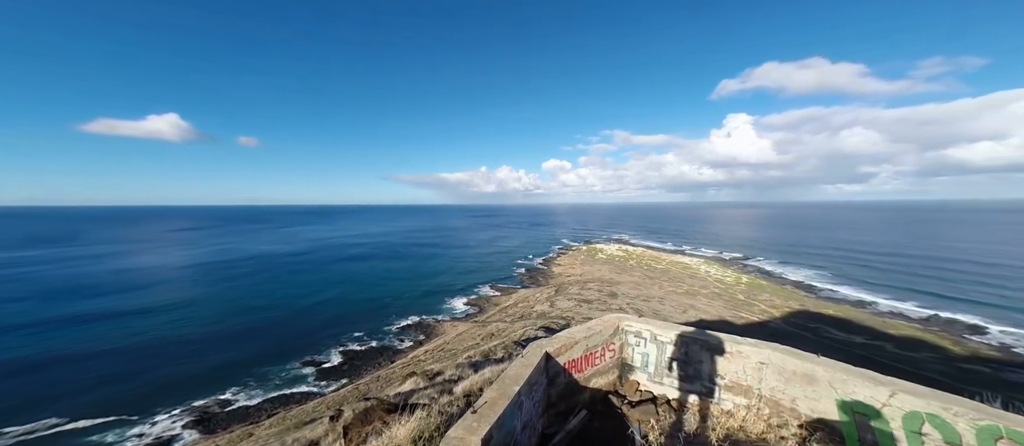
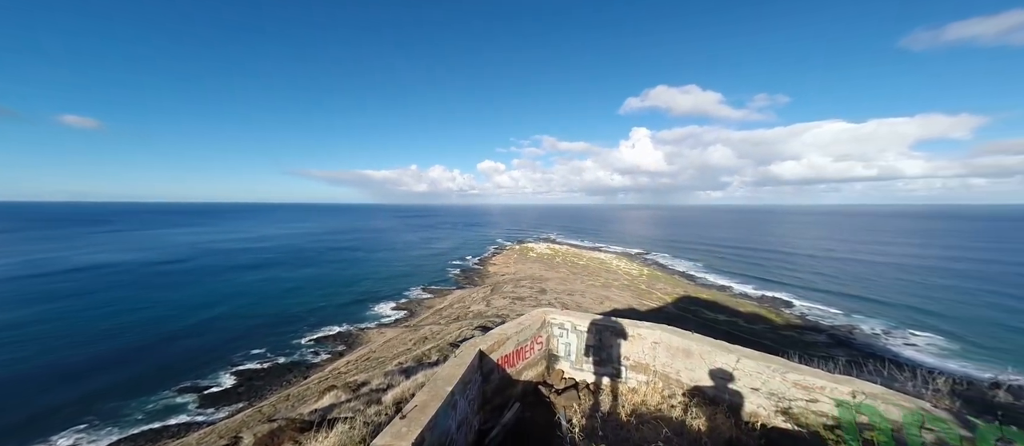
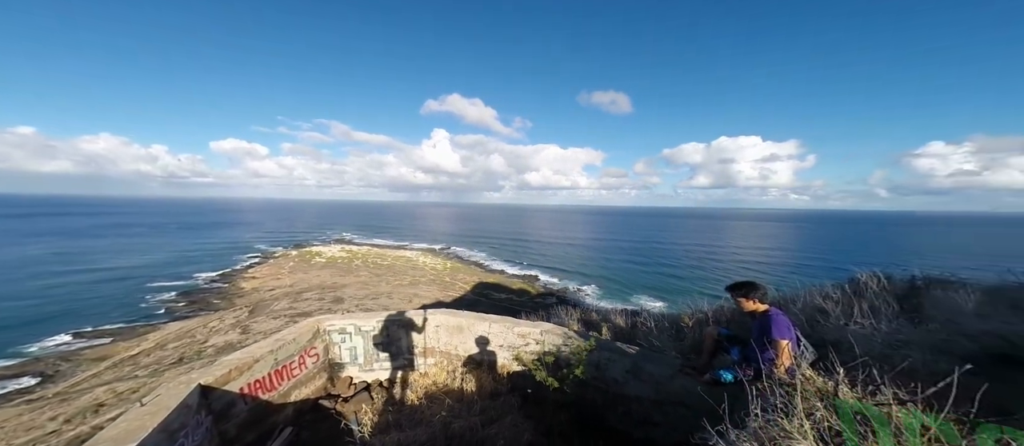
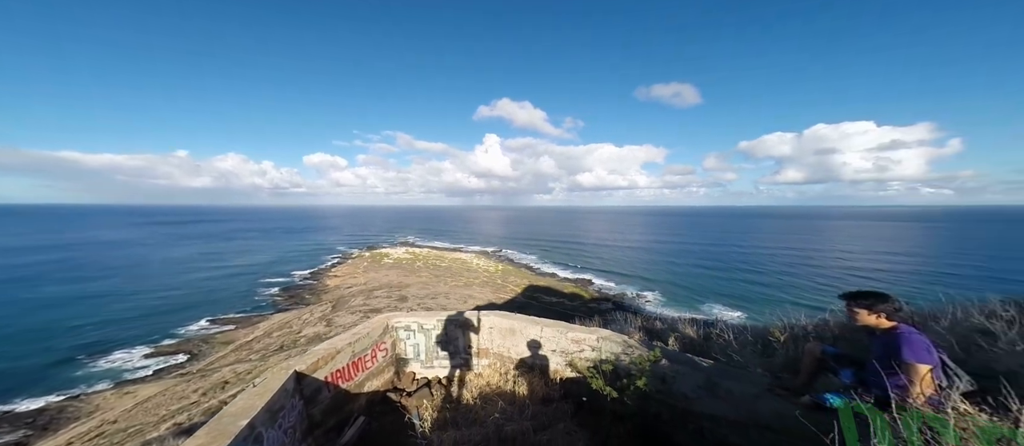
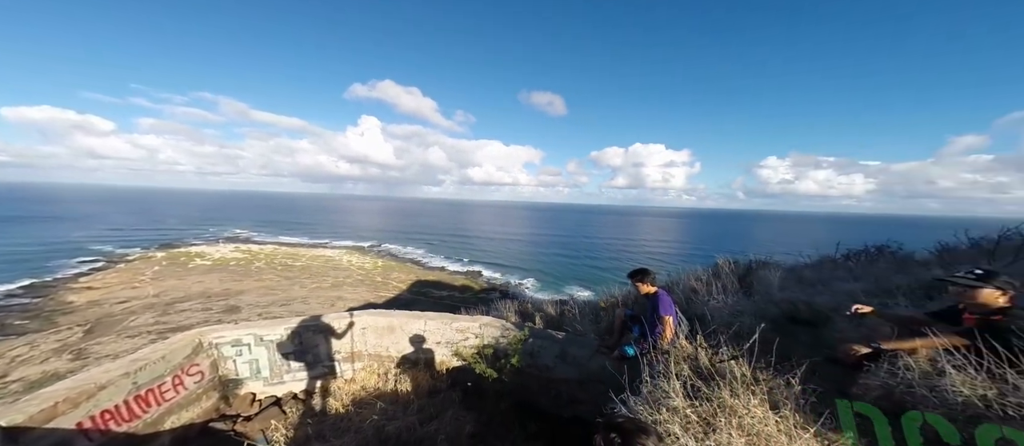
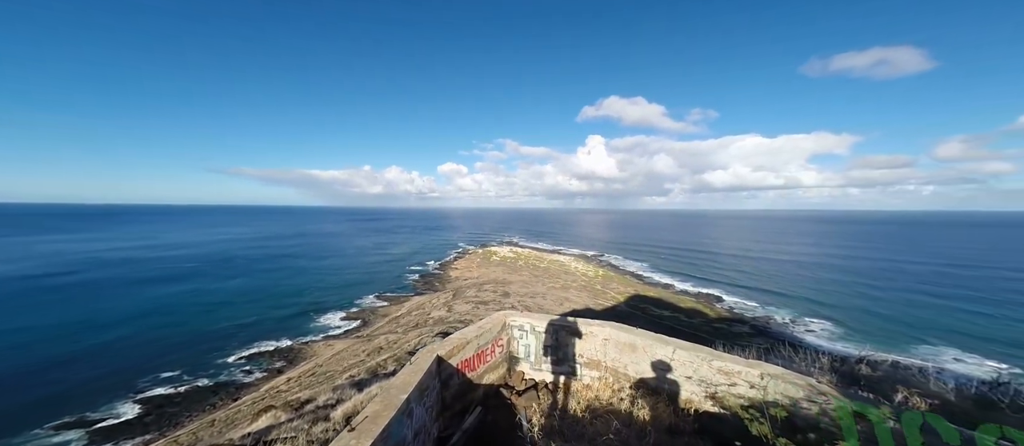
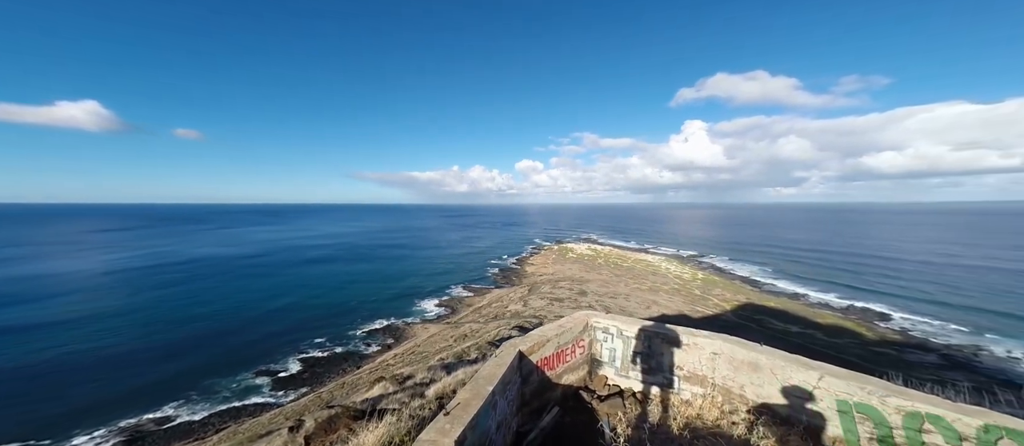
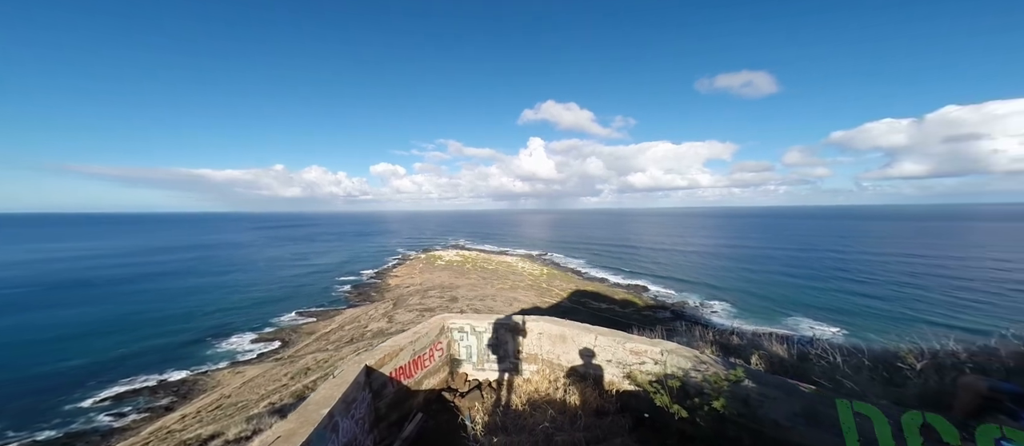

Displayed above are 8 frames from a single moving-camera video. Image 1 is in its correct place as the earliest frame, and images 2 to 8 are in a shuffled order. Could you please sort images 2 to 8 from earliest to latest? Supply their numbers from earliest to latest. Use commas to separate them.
7, 2, 6, 8, 4, 3, 5
